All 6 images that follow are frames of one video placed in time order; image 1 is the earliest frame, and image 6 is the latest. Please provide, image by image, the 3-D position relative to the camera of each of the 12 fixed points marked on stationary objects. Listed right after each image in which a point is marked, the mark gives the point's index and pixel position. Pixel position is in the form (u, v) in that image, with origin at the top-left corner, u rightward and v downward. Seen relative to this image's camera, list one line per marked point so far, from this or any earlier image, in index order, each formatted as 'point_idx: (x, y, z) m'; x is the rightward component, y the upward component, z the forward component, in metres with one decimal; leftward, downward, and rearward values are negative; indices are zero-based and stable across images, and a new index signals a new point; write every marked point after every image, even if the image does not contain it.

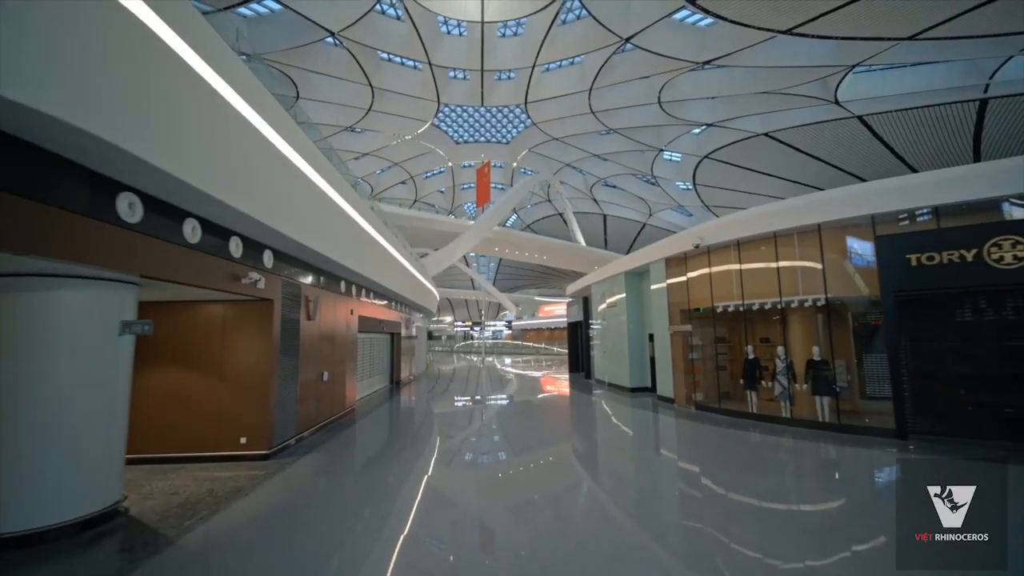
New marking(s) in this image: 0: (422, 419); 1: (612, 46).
0: (-2.2, -3.2, +11.2) m
1: (+3.2, +7.6, +14.2) m
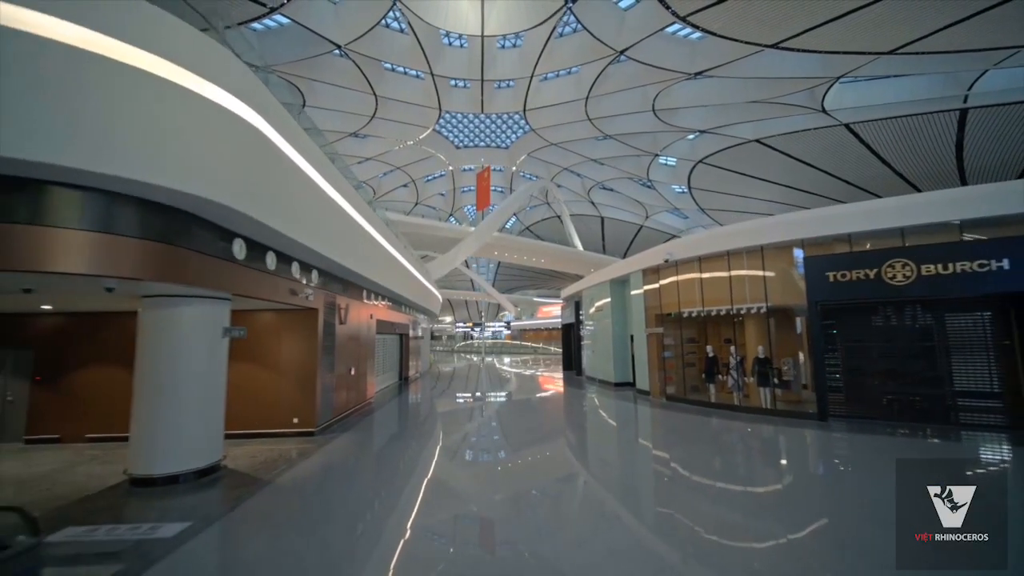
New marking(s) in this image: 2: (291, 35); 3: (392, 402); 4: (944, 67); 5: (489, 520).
0: (-2.2, -3.3, +11.8) m
1: (+3.2, +7.6, +14.8) m
2: (-6.8, +7.8, +13.8) m
3: (-3.7, -3.6, +14.5) m
4: (+13.0, +6.6, +13.4) m
5: (-0.2, -2.6, +4.9) m
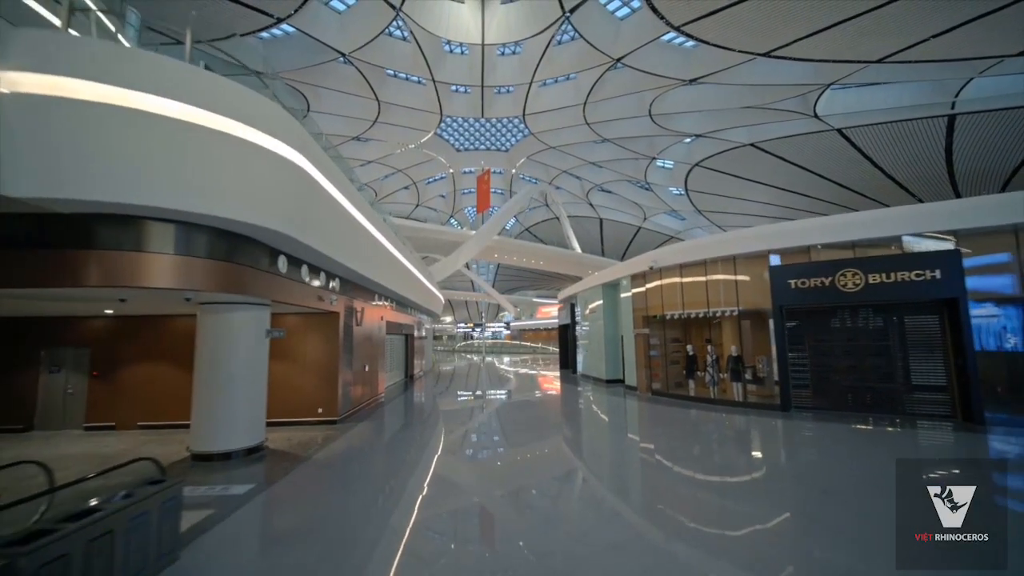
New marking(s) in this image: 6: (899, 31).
0: (-2.3, -3.3, +12.2) m
1: (+3.2, +7.5, +15.2) m
2: (-6.8, +7.7, +14.2) m
3: (-3.7, -3.6, +14.9) m
4: (+12.9, +6.6, +13.7) m
5: (-0.2, -2.7, +5.2) m
6: (+10.1, +6.7, +11.6) m
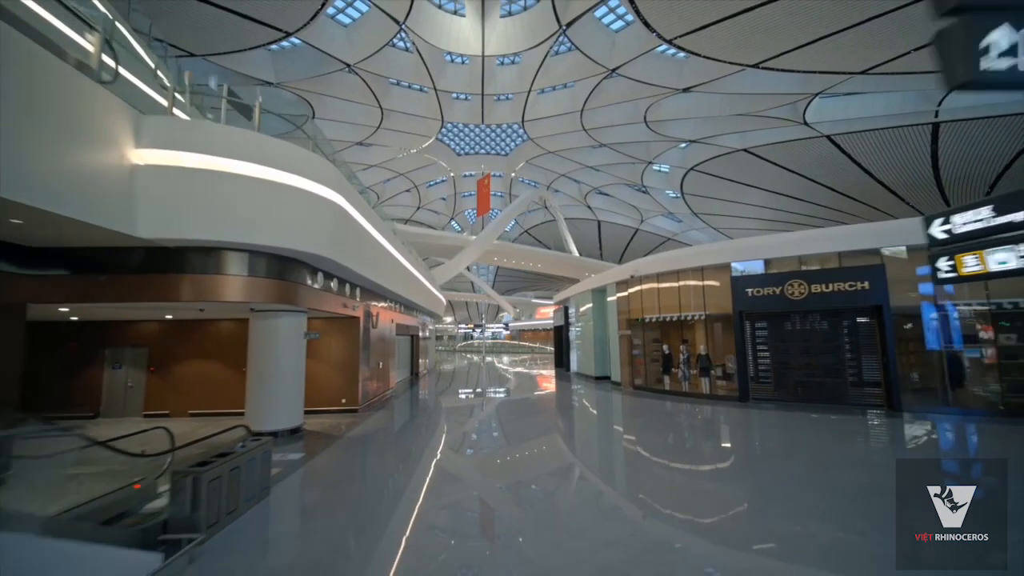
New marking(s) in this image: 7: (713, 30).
0: (-2.3, -3.4, +12.7) m
1: (+3.1, +7.5, +15.7) m
2: (-6.9, +7.7, +14.7) m
3: (-3.8, -3.7, +15.5) m
4: (+12.9, +6.5, +14.3) m
5: (-0.3, -2.8, +5.8) m
6: (+10.1, +6.7, +12.2) m
7: (+5.6, +7.2, +12.4) m
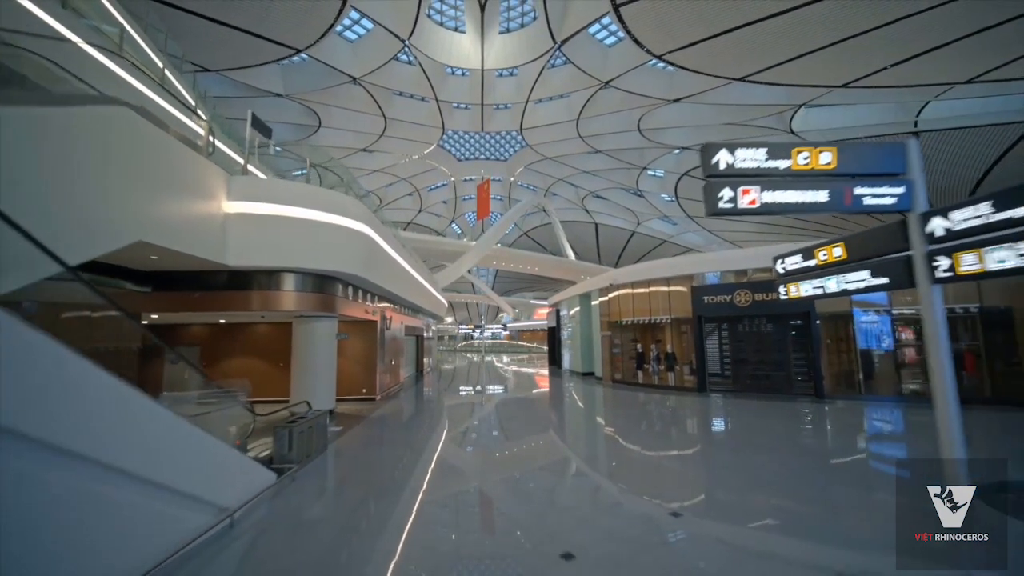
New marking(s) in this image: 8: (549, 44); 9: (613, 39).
0: (-2.4, -3.5, +13.4) m
1: (+3.1, +7.4, +16.5) m
2: (-6.9, +7.6, +15.5) m
3: (-3.8, -3.8, +16.2) m
4: (+12.8, +6.4, +15.0) m
5: (-0.3, -2.8, +6.5) m
6: (+10.0, +6.6, +12.9) m
7: (+5.5, +7.1, +13.1) m
8: (+1.2, +7.8, +14.2) m
9: (+3.4, +8.5, +15.2) m
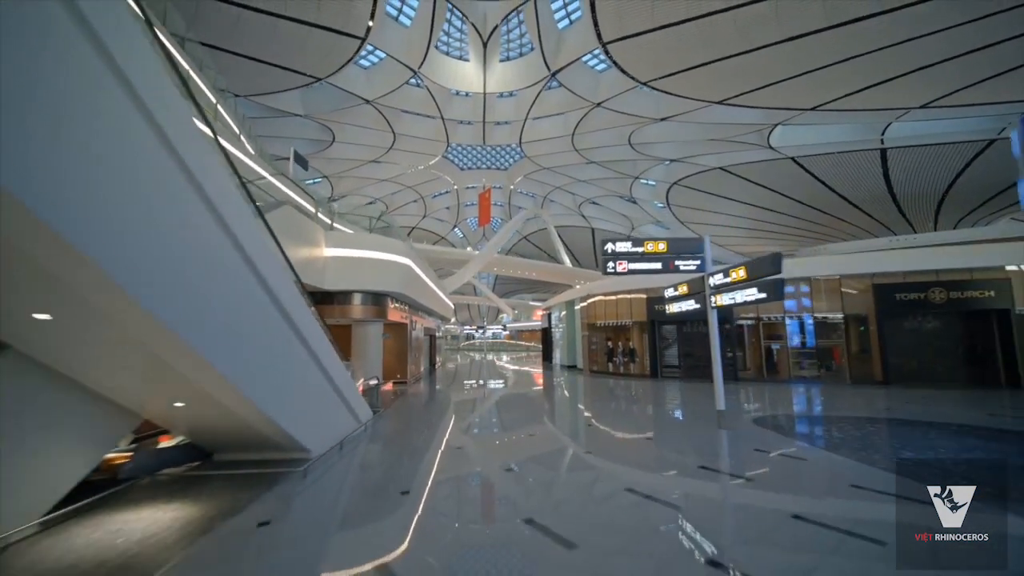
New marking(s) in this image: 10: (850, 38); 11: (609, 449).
0: (-2.4, -3.6, +14.9) m
1: (+3.0, +7.2, +17.9) m
2: (-7.0, +7.5, +16.9) m
3: (-3.9, -3.9, +17.7) m
4: (+12.8, +6.3, +16.5) m
5: (-0.4, -3.0, +8.0) m
6: (+10.0, +6.4, +14.4) m
7: (+5.5, +6.9, +14.6) m
8: (+1.2, +7.7, +15.7) m
9: (+3.4, +8.3, +16.6) m
10: (+9.1, +6.7, +12.1) m
11: (+1.7, -2.9, +8.3) m
